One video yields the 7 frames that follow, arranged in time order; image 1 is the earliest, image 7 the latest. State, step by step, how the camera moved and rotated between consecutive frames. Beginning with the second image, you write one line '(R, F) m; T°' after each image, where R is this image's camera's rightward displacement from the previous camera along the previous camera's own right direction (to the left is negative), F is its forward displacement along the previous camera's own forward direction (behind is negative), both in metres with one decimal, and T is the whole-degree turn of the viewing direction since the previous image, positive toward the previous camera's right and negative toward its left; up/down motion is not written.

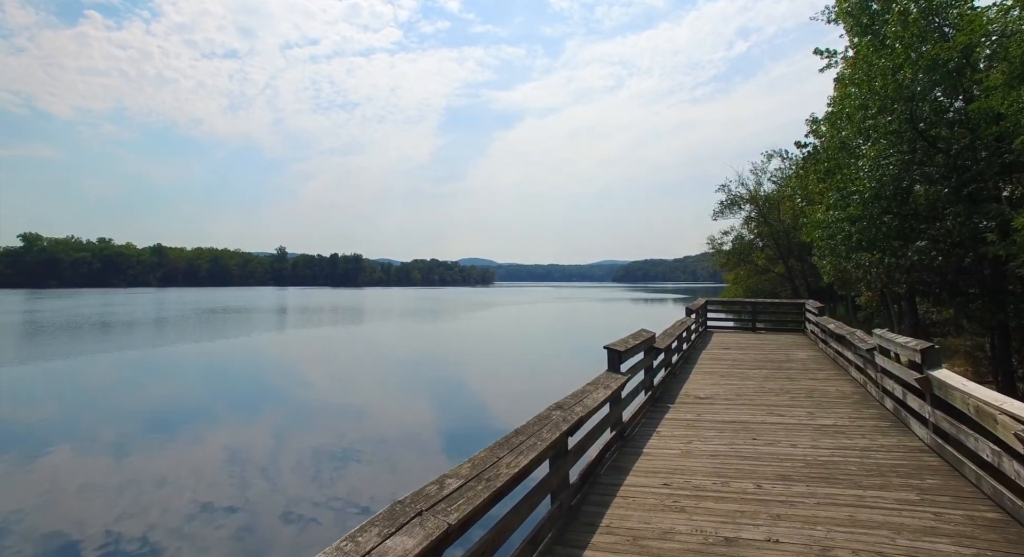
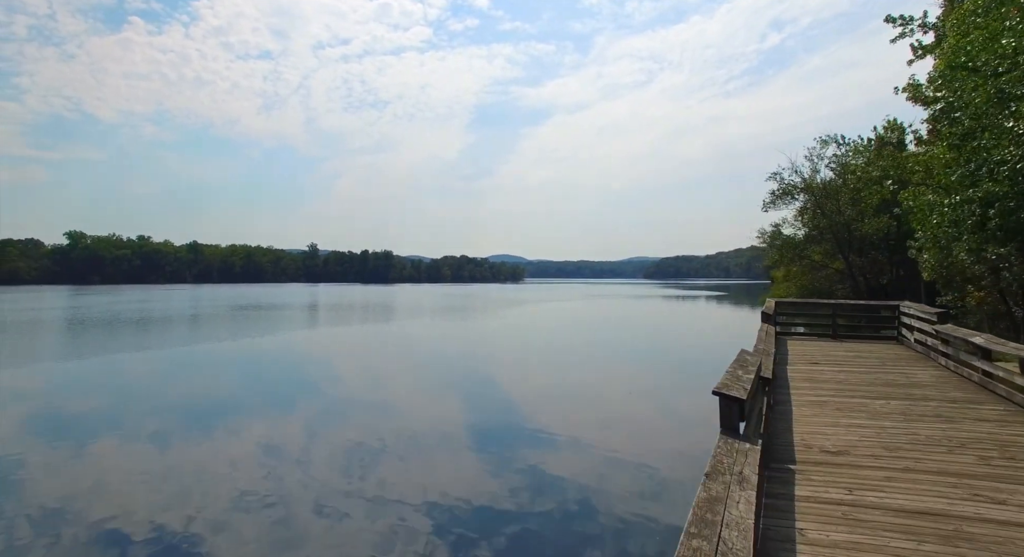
(0.0, +0.7) m; -3°
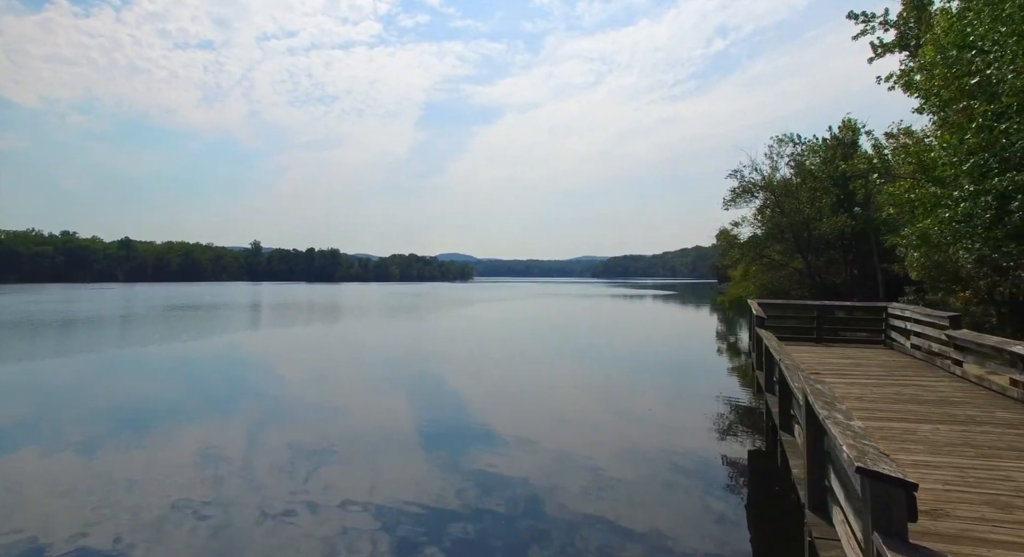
(-0.1, +0.5) m; +5°
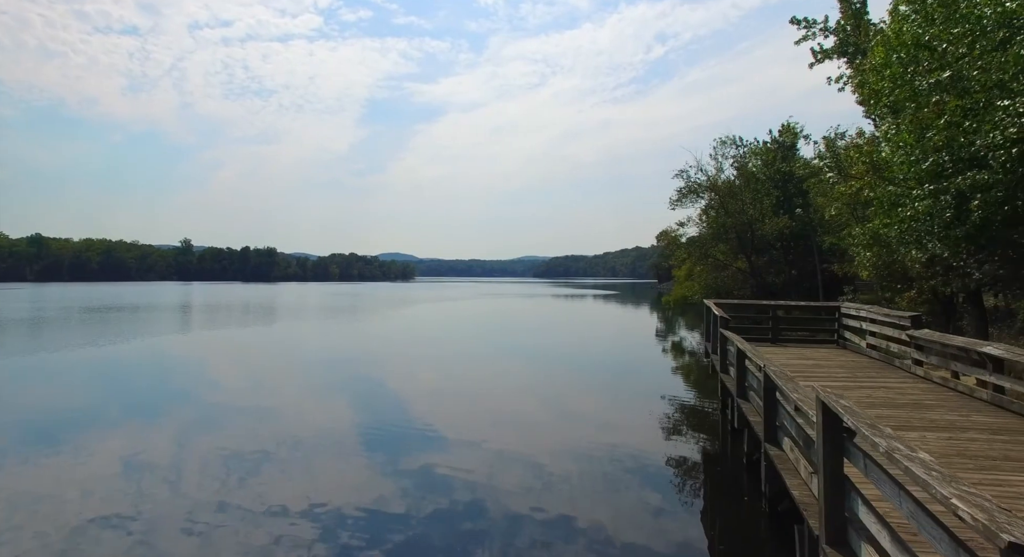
(0.0, +0.2) m; +5°
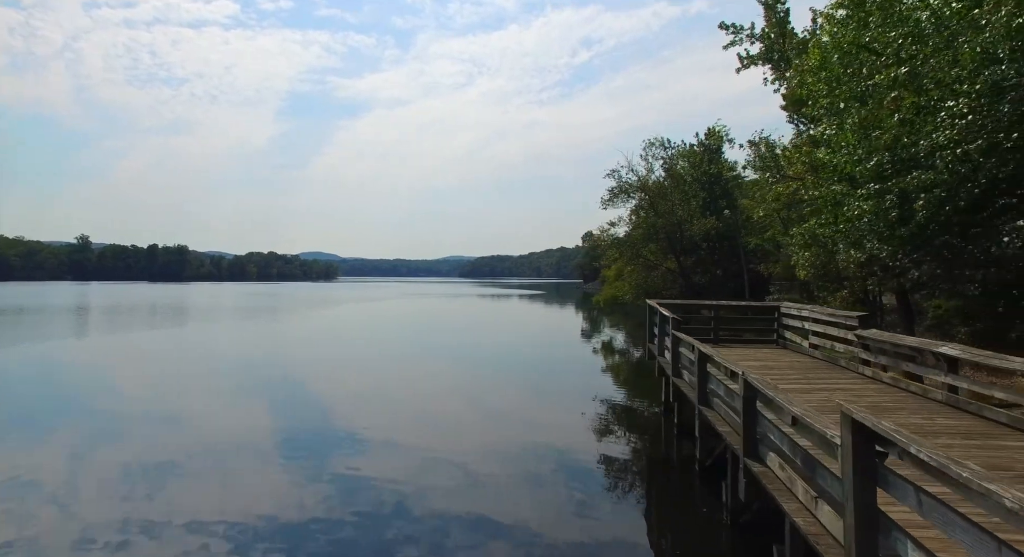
(-0.1, +0.2) m; +7°
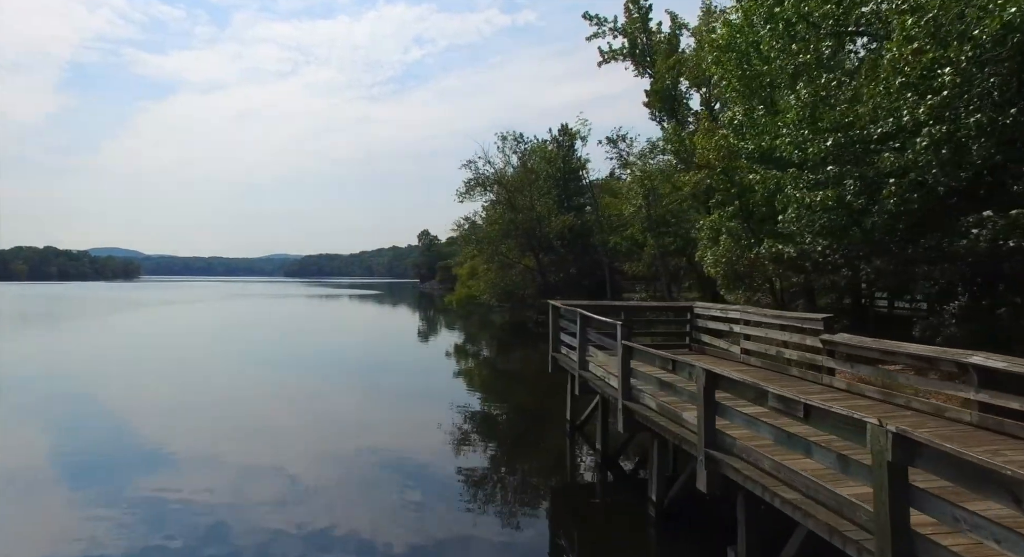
(-0.2, +0.8) m; +16°
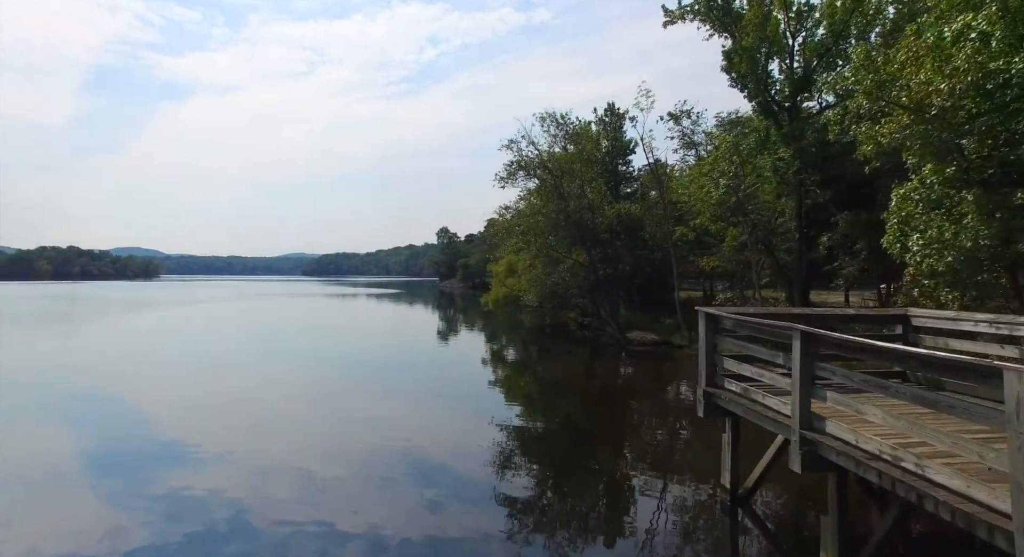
(-0.4, +1.2) m; -2°
